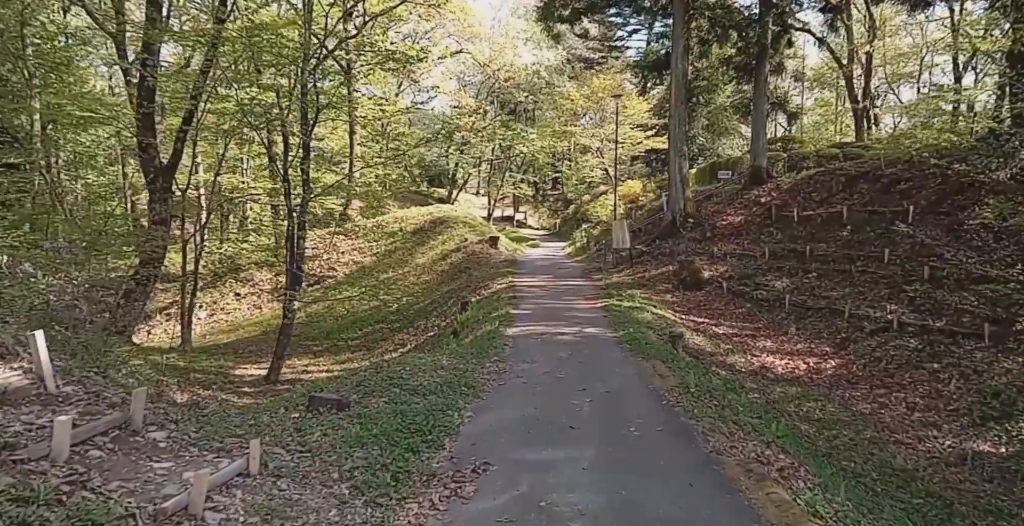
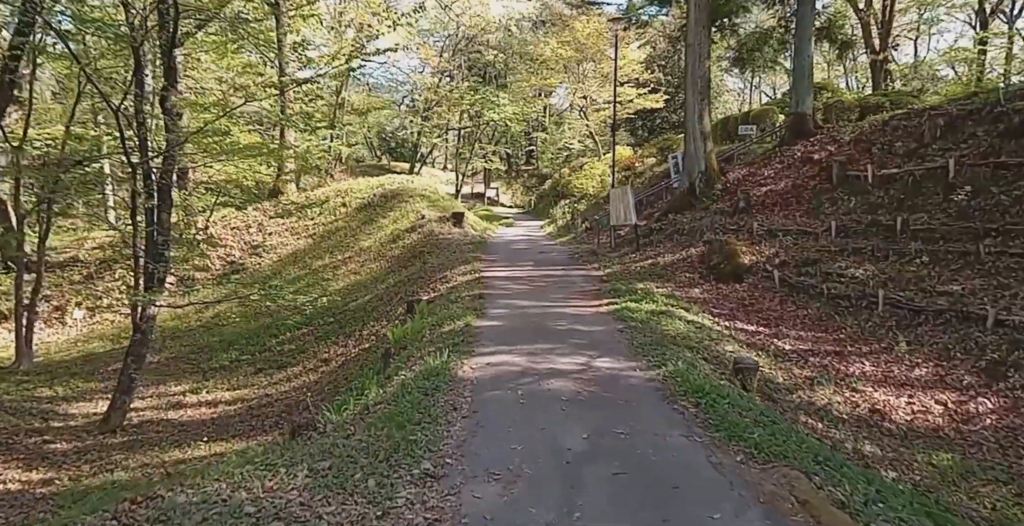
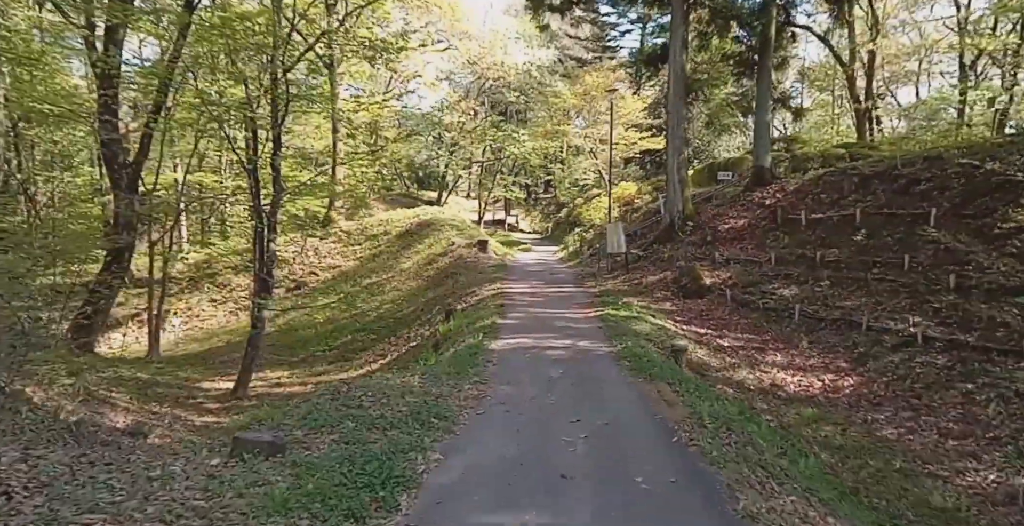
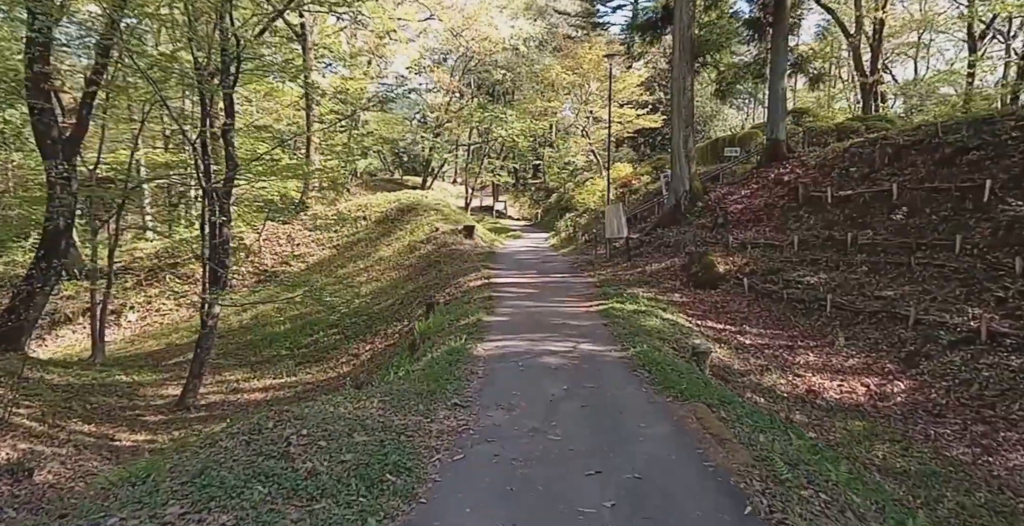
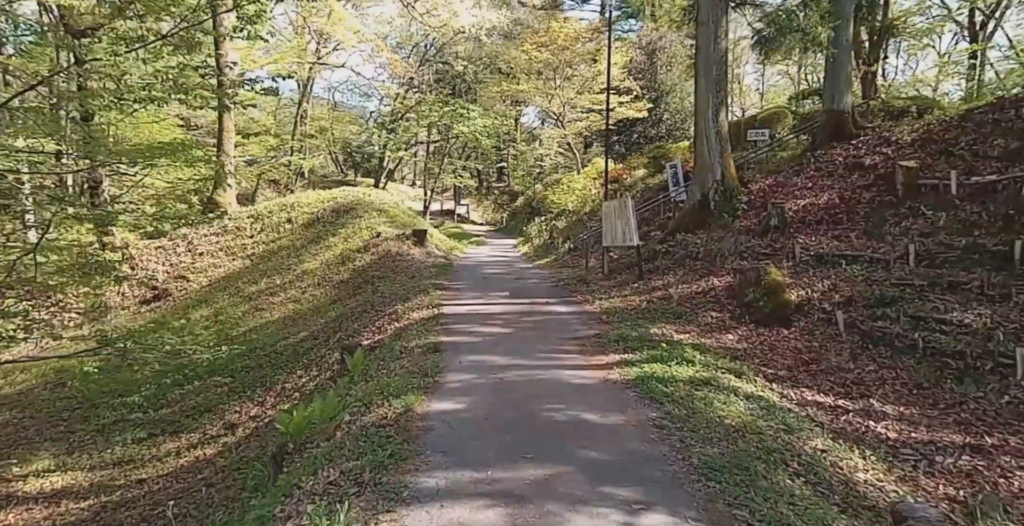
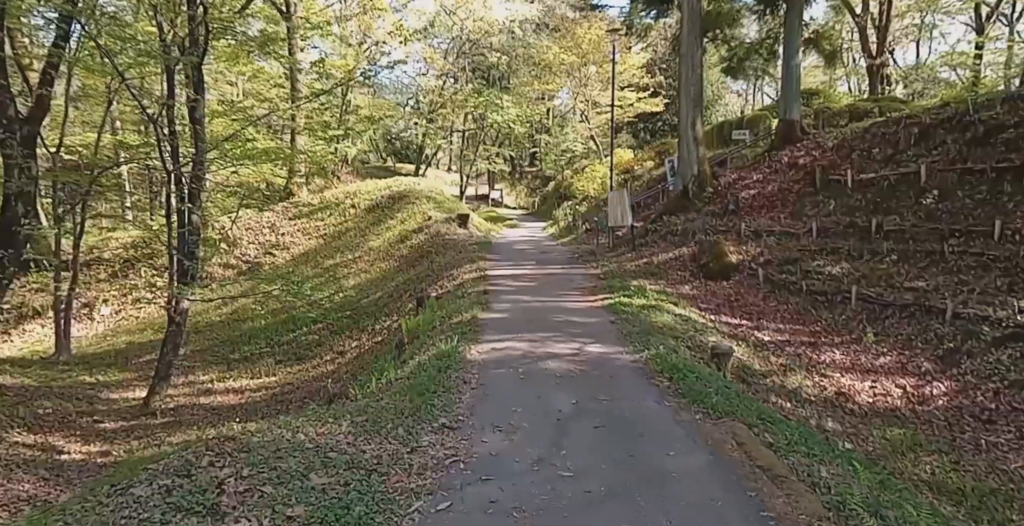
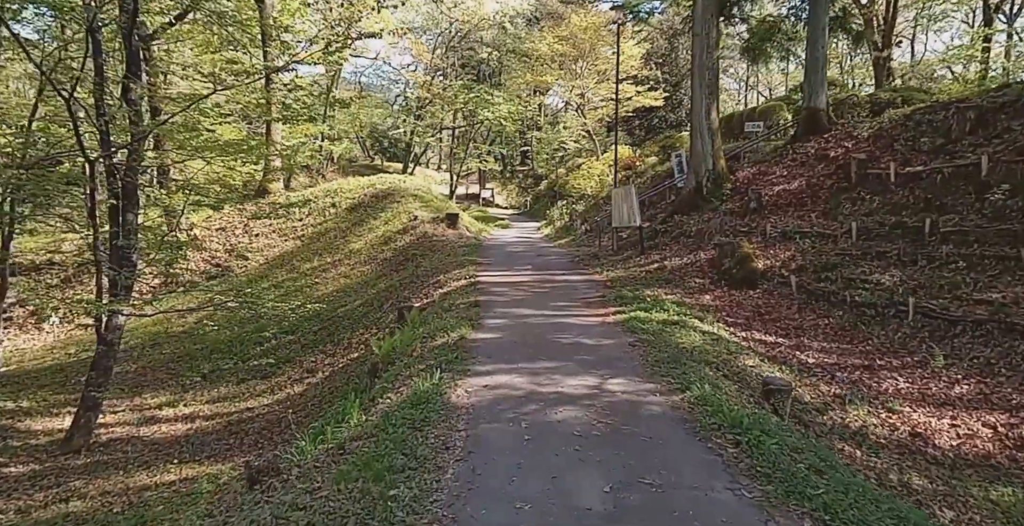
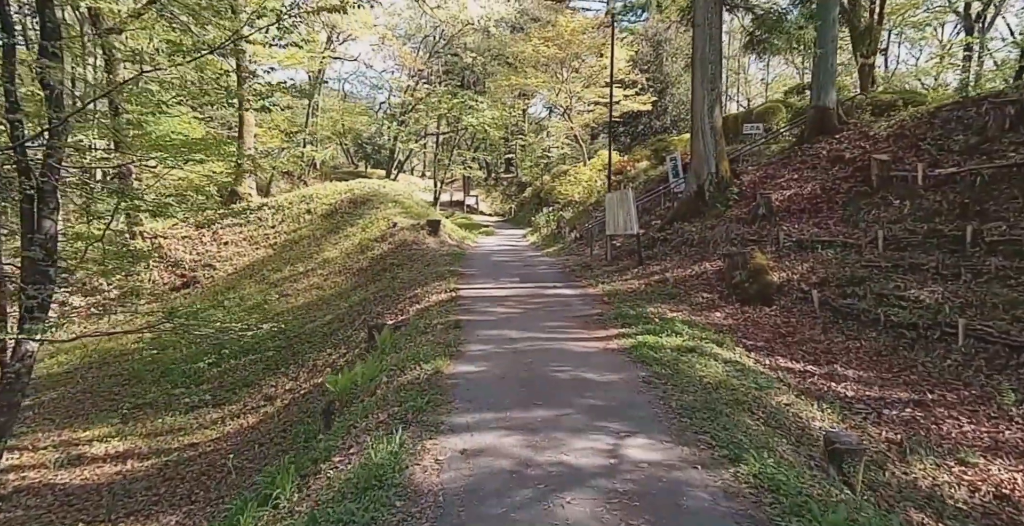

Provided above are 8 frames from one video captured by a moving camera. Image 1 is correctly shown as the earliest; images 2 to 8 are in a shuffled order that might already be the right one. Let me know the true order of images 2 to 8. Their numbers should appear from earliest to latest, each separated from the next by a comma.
3, 4, 6, 2, 7, 8, 5
